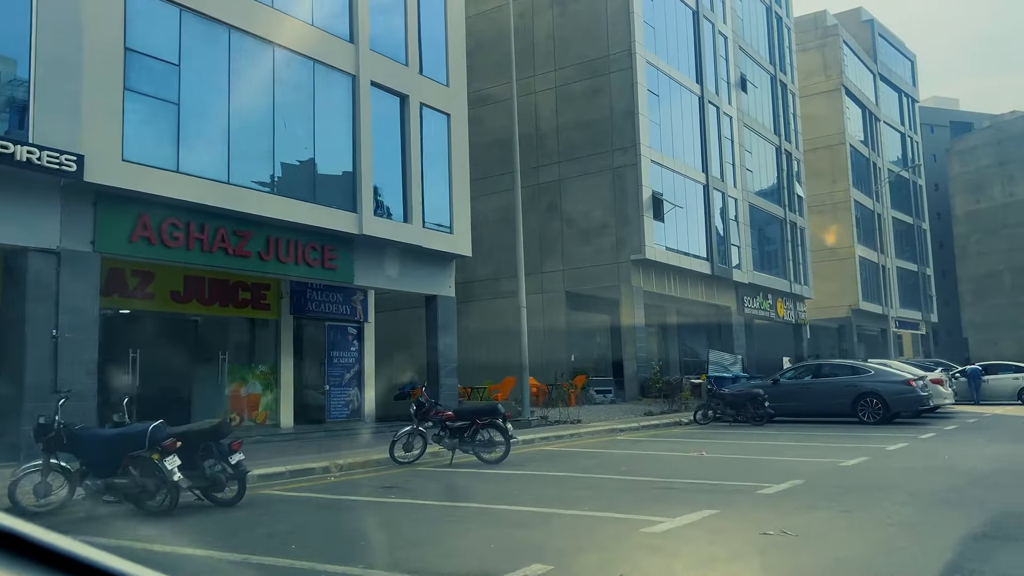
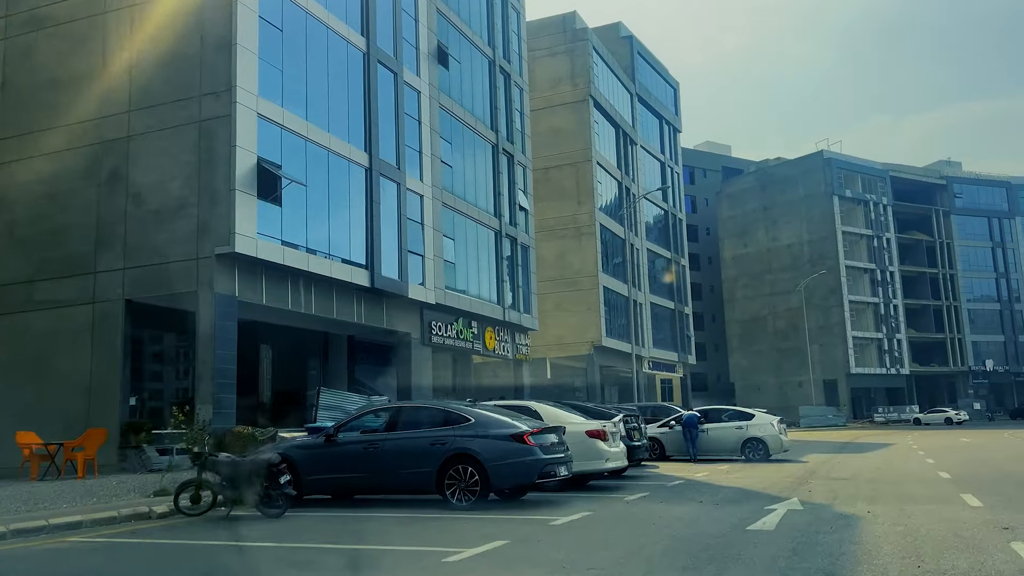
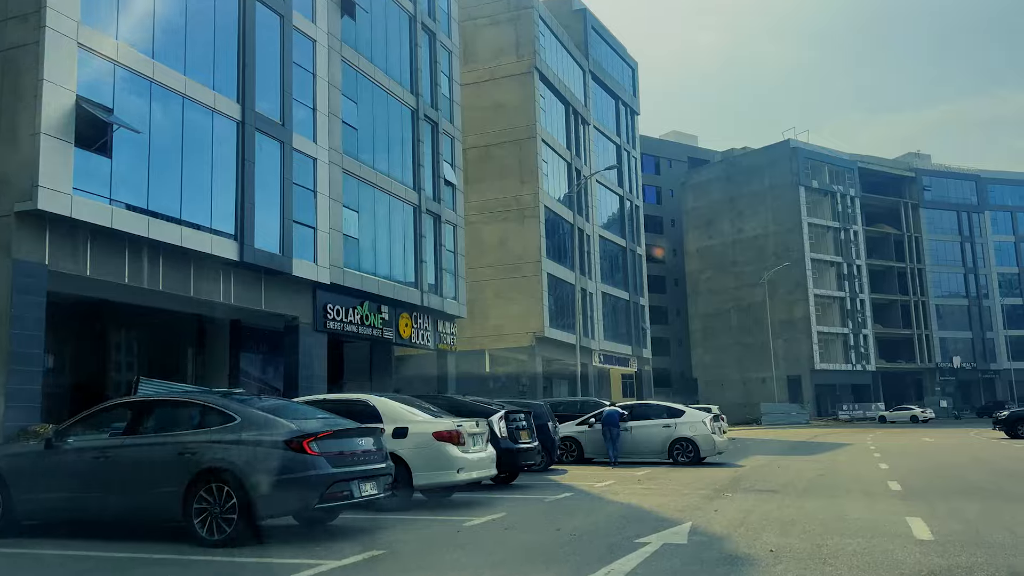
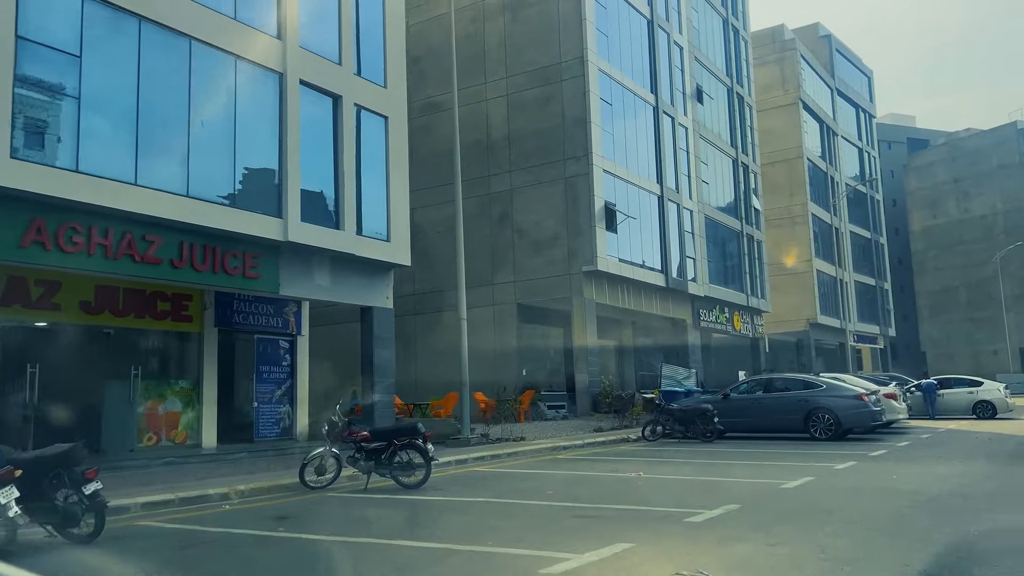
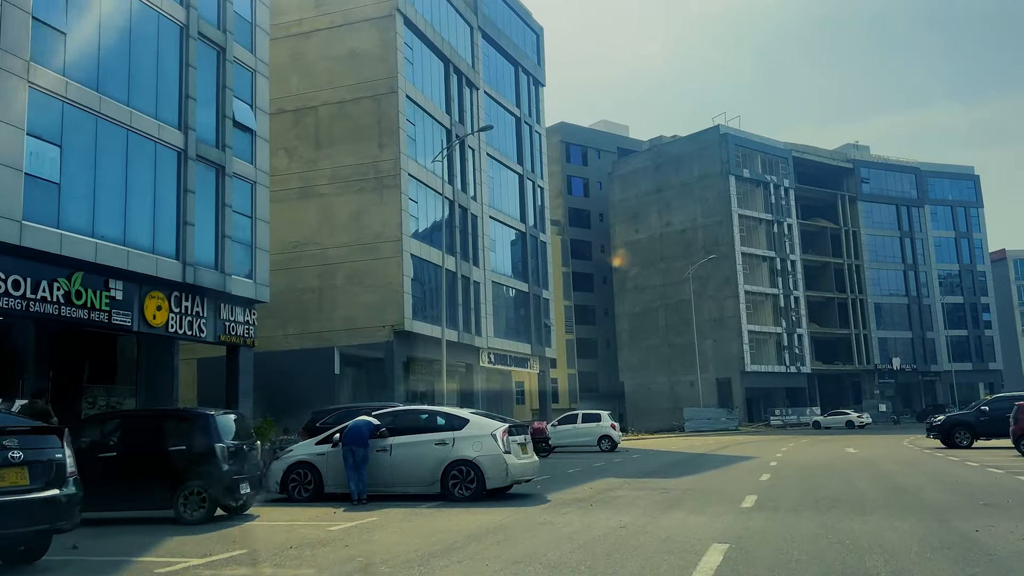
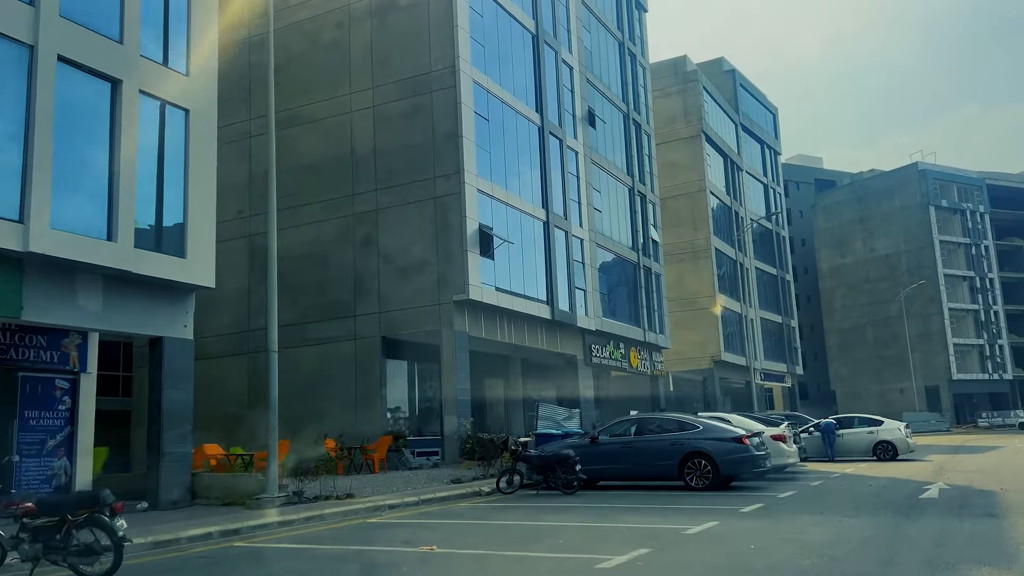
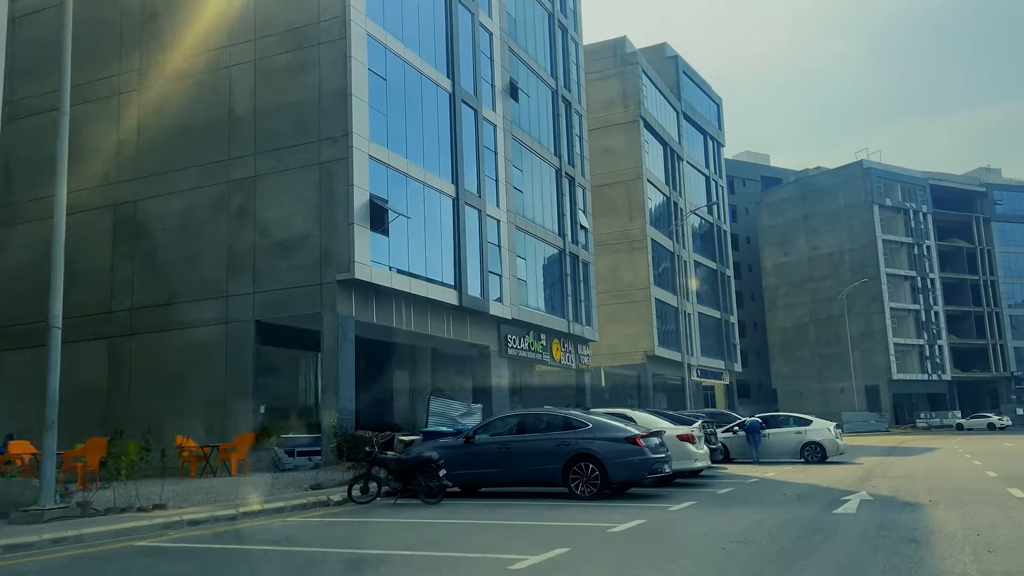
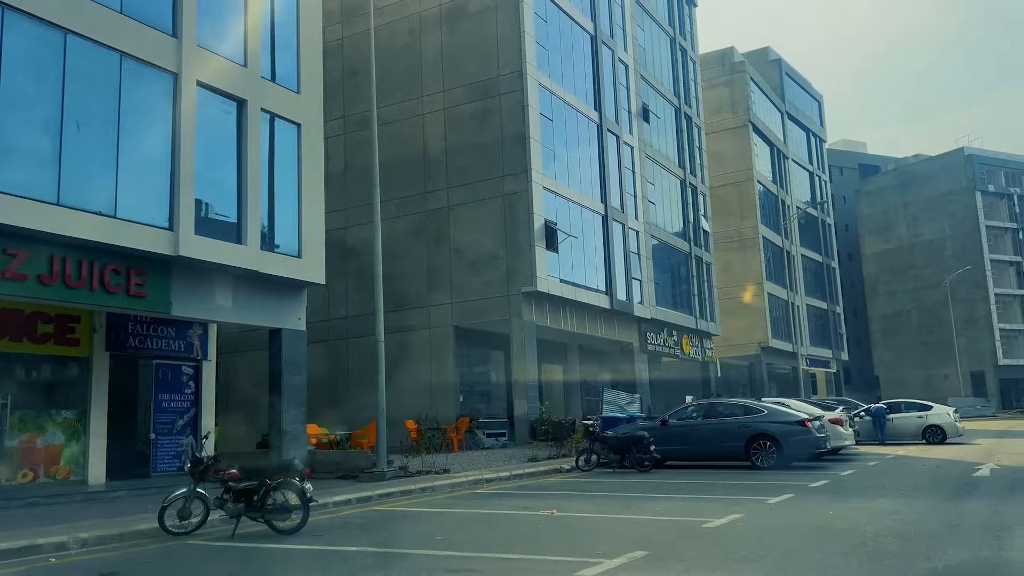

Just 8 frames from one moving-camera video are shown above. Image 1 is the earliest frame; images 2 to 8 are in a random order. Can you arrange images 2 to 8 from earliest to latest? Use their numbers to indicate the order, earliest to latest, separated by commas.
4, 8, 6, 7, 2, 3, 5
